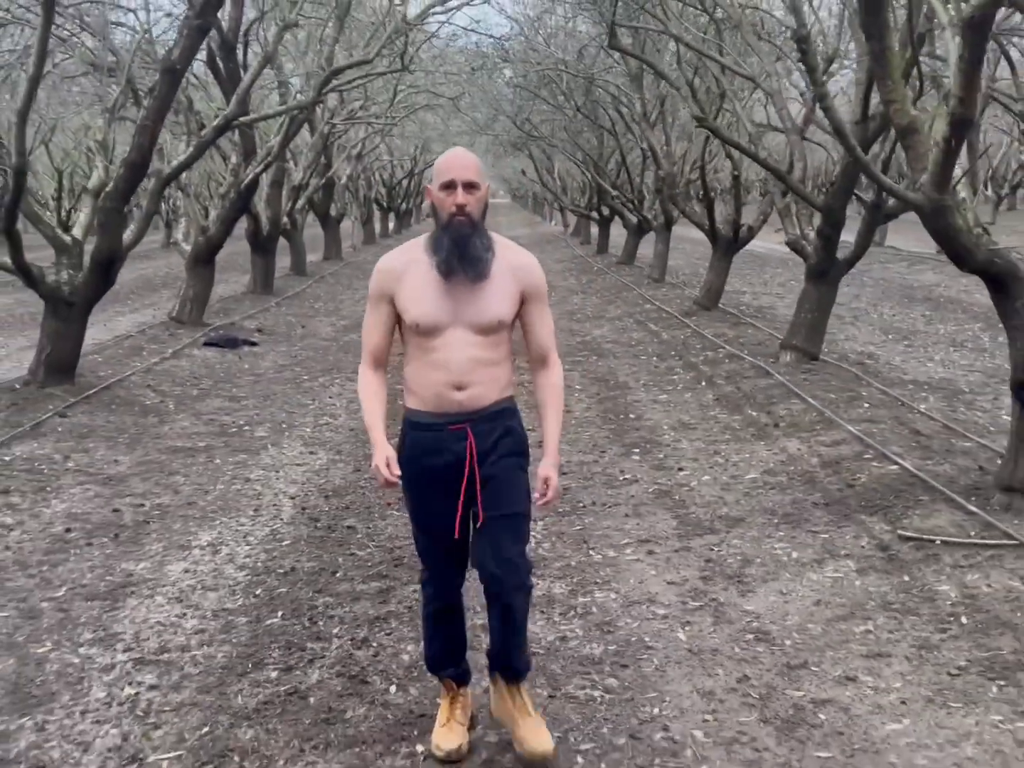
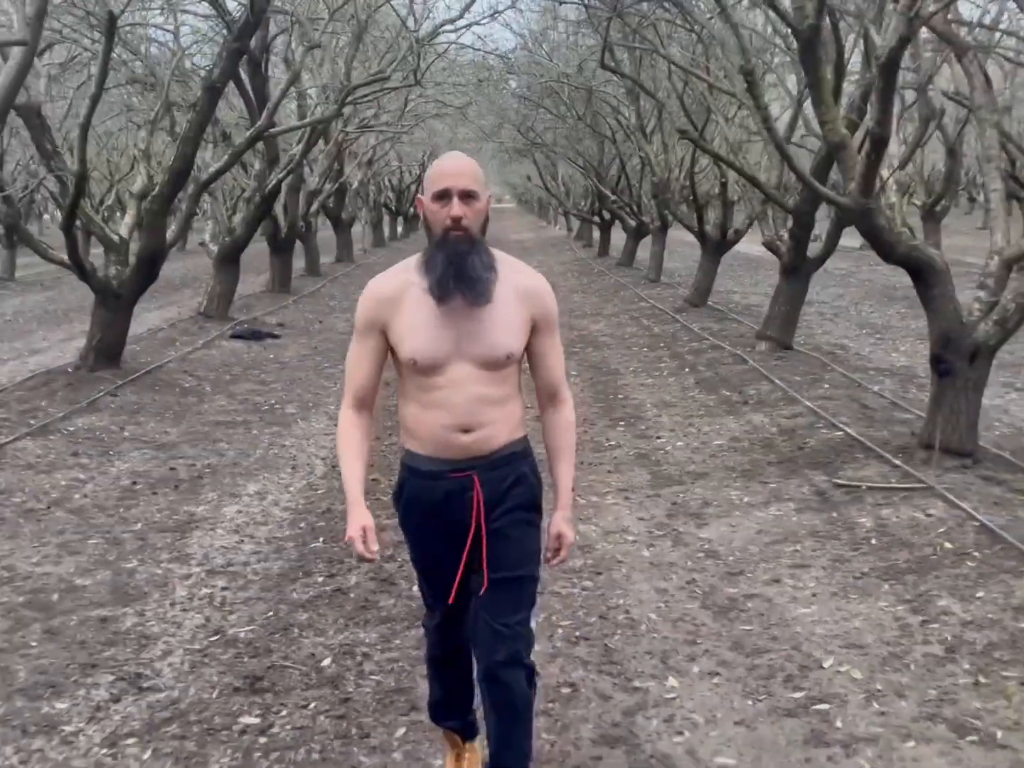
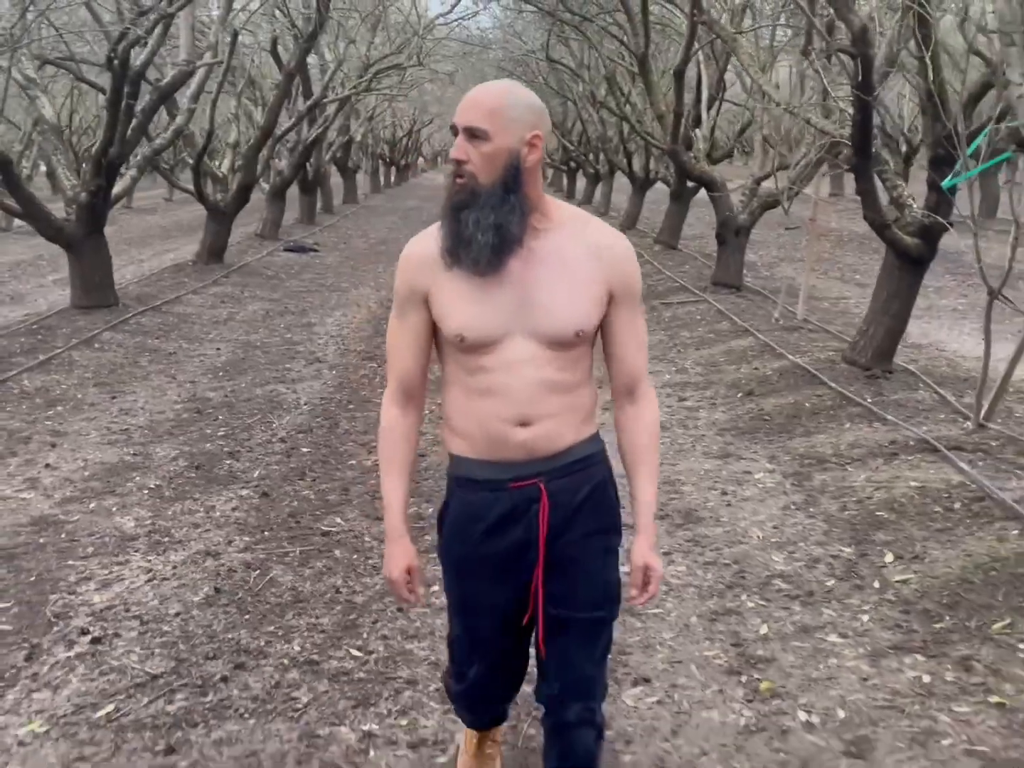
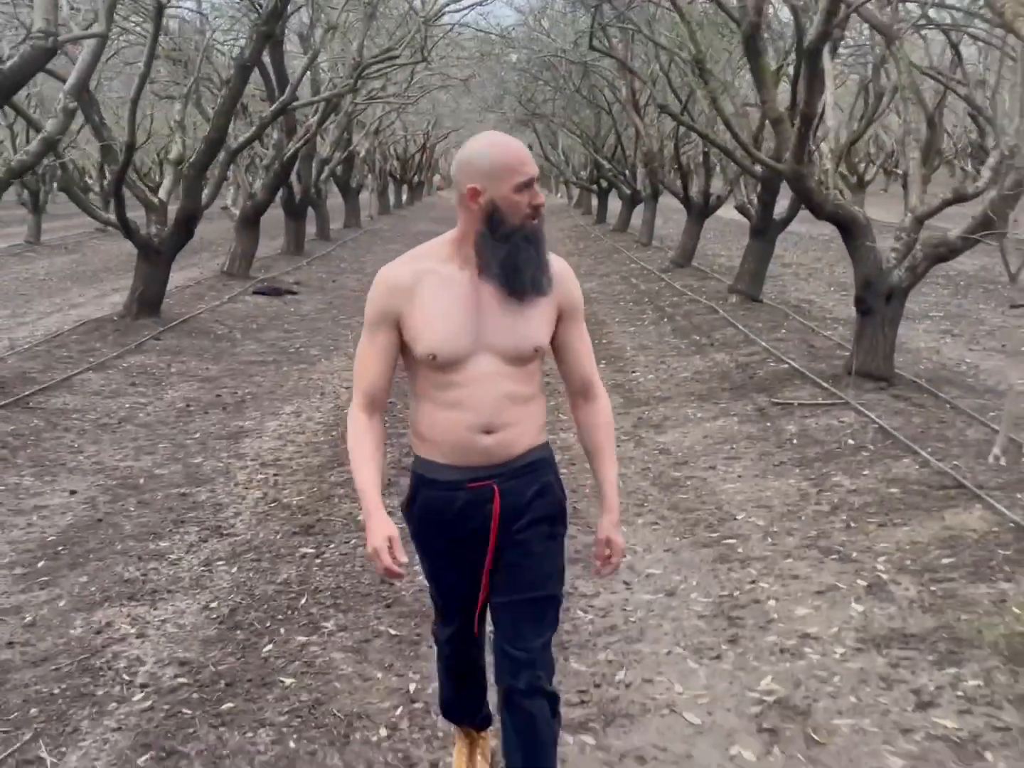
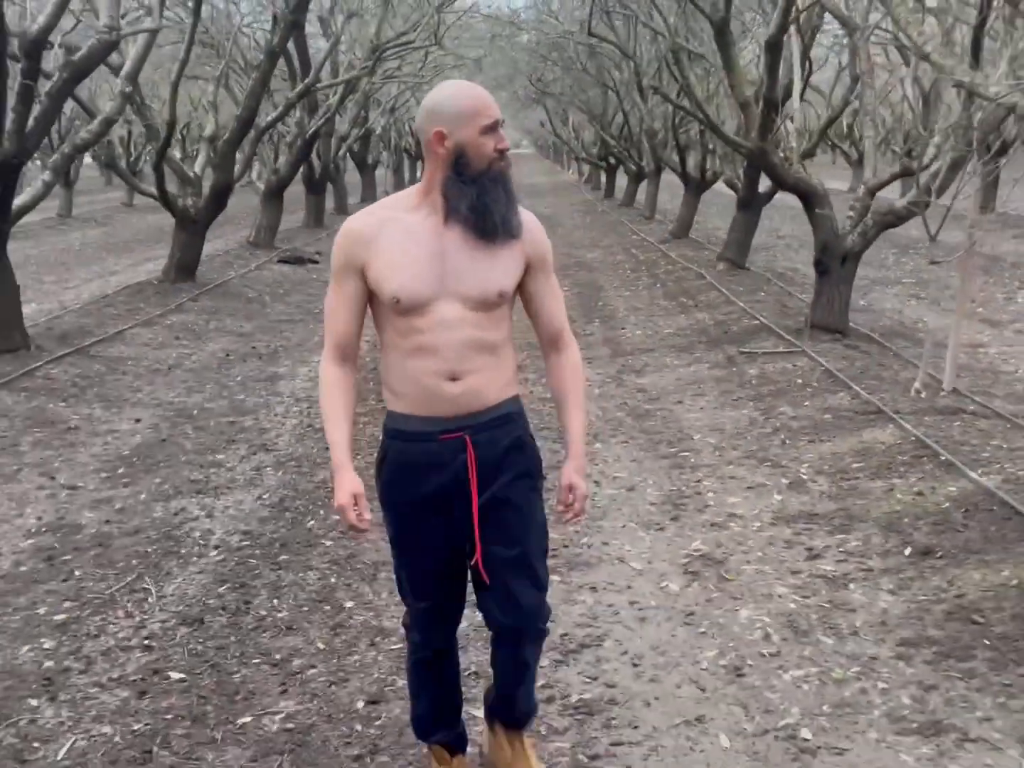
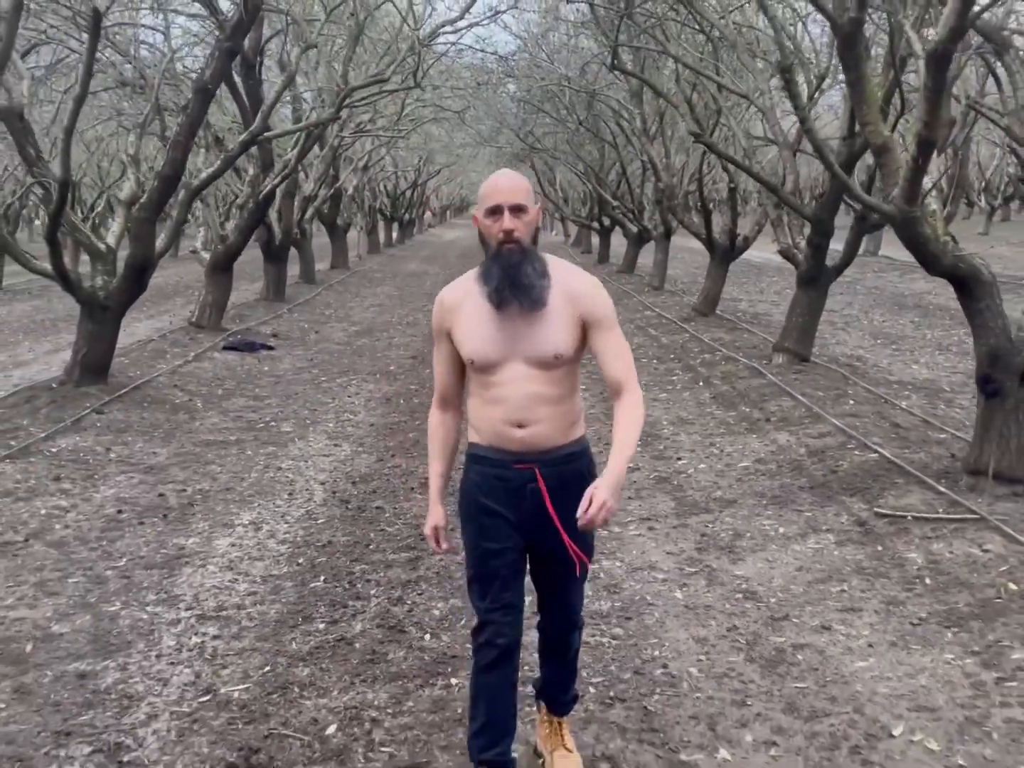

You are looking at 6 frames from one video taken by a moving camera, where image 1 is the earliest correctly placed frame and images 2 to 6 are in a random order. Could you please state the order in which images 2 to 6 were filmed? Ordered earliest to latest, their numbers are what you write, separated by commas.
6, 2, 4, 5, 3
